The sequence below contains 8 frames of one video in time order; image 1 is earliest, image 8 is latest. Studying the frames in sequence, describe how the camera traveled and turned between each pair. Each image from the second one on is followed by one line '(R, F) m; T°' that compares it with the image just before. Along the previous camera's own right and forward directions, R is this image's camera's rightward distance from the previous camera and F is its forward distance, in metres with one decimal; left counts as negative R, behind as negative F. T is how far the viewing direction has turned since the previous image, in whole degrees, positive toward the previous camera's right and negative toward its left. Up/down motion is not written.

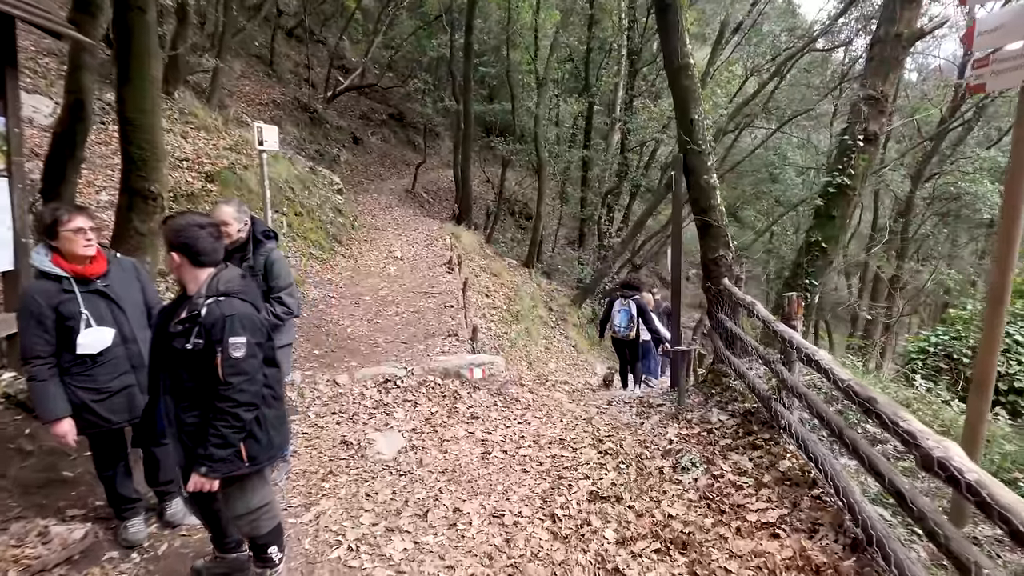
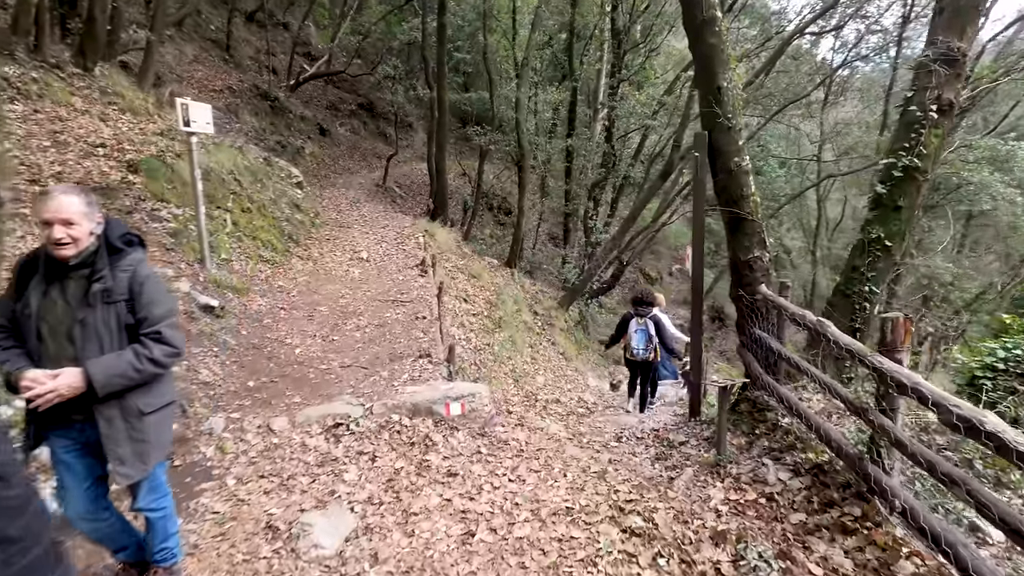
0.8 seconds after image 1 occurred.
(-0.1, +1.4) m; +2°
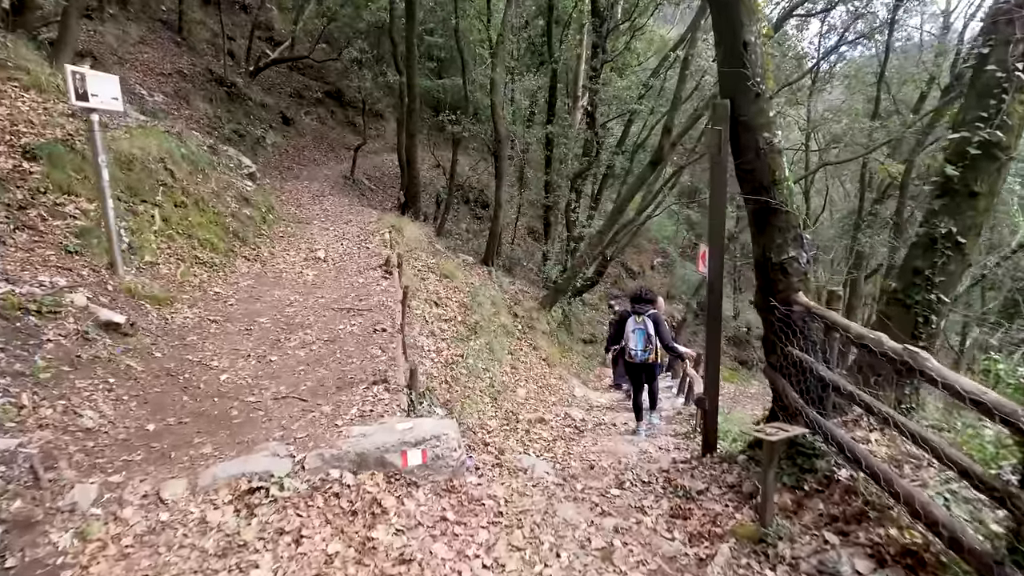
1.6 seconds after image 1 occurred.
(0.0, +1.2) m; +2°
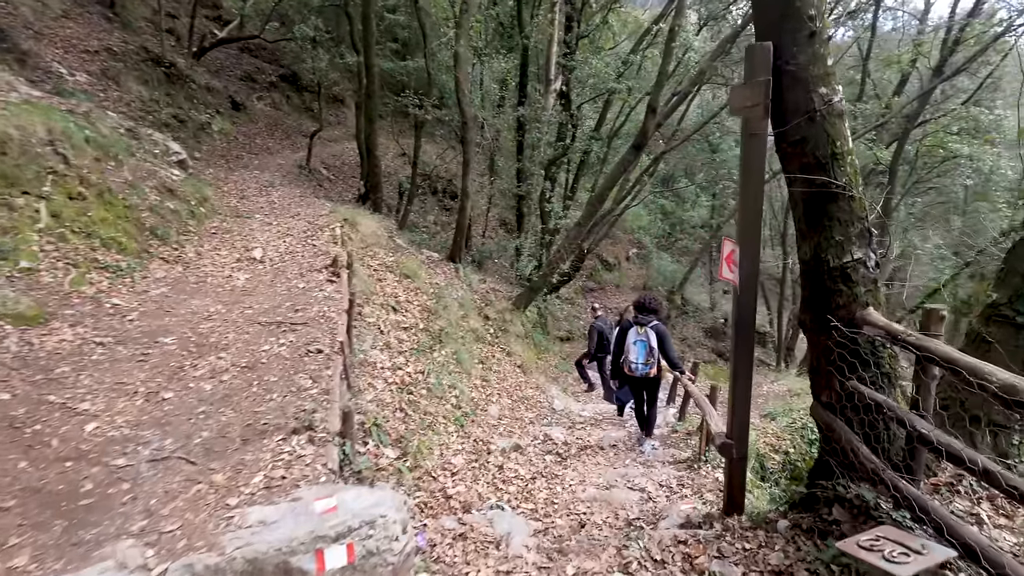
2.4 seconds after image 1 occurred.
(+0.1, +1.3) m; +3°
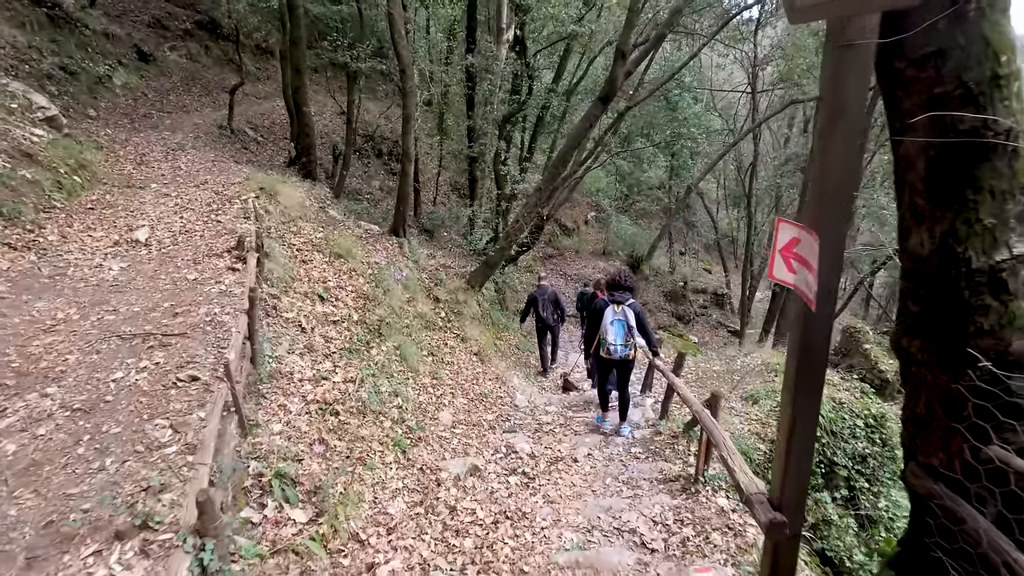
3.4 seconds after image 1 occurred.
(+0.1, +1.4) m; +5°
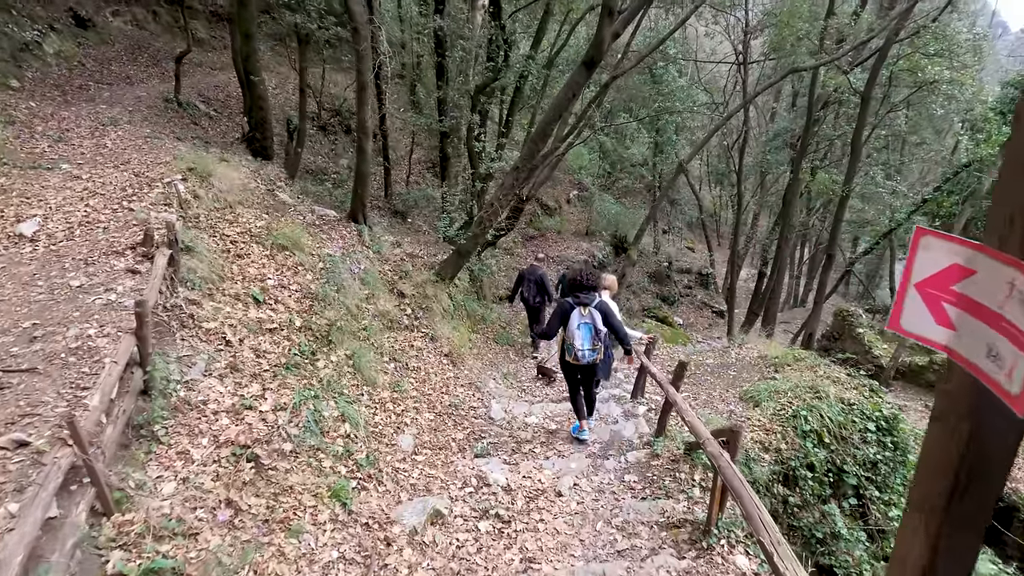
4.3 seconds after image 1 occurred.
(+0.1, +1.1) m; +2°
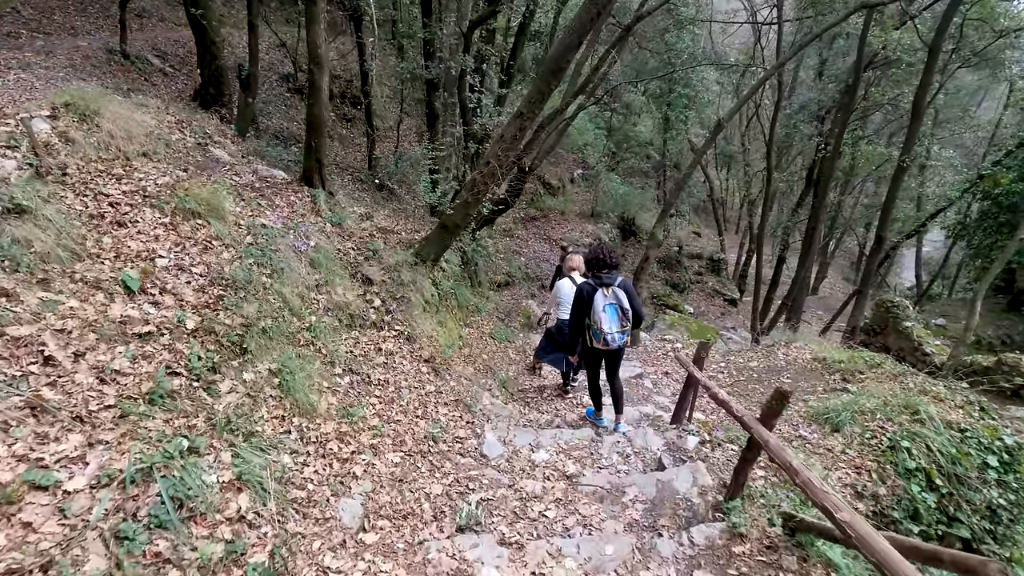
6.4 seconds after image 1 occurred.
(0.0, +2.1) m; 0°
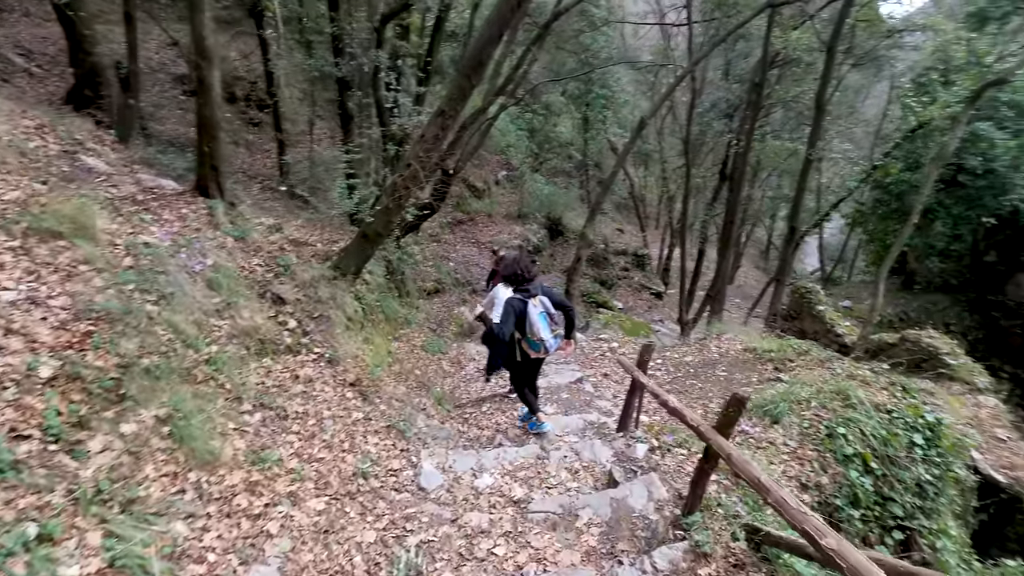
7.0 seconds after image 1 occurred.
(0.0, +0.4) m; +7°
